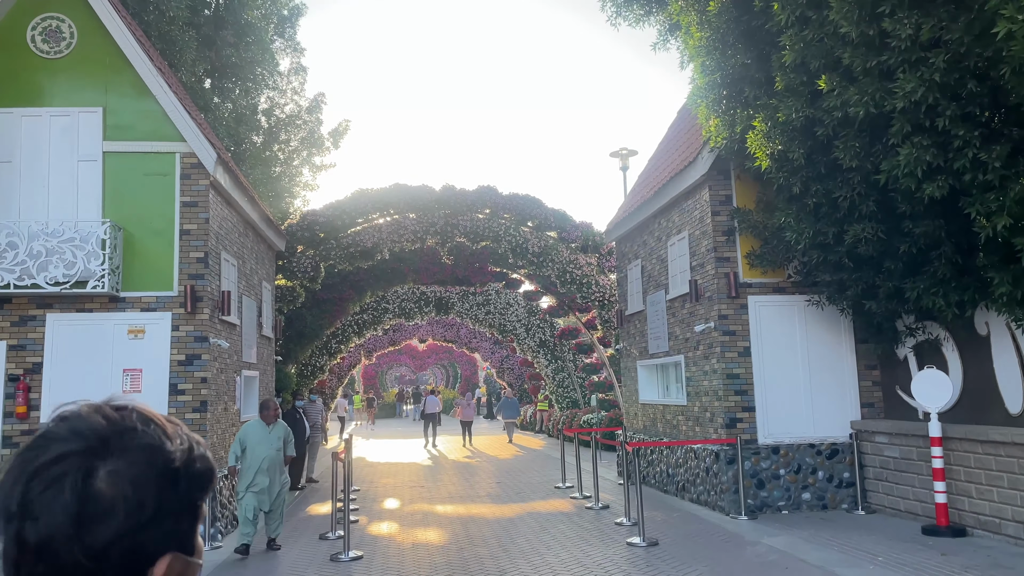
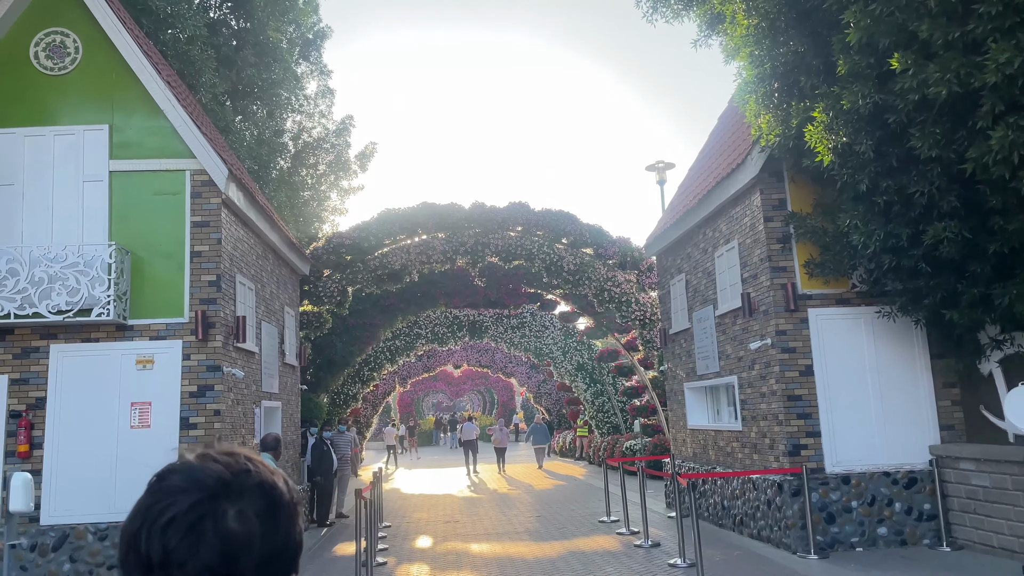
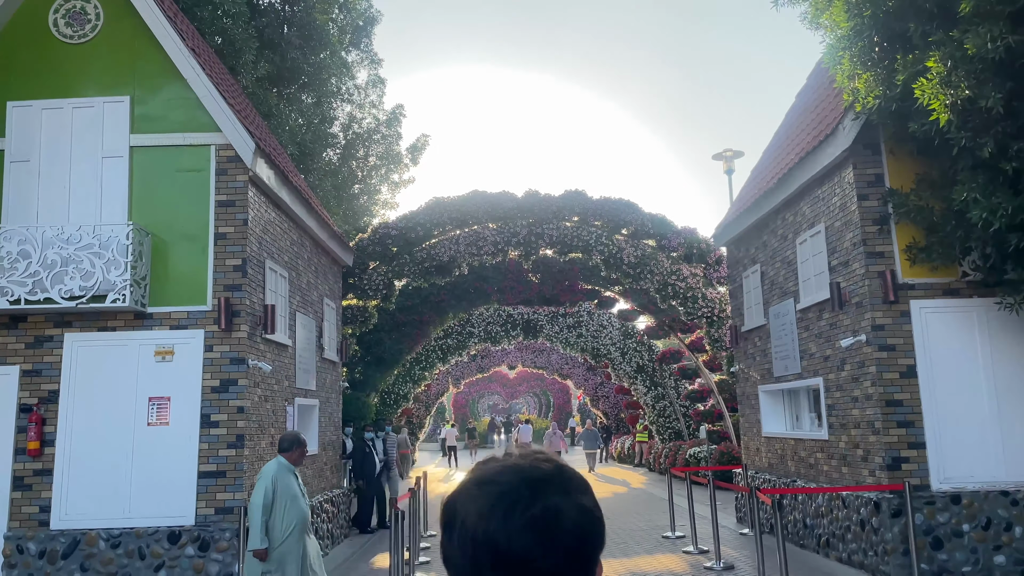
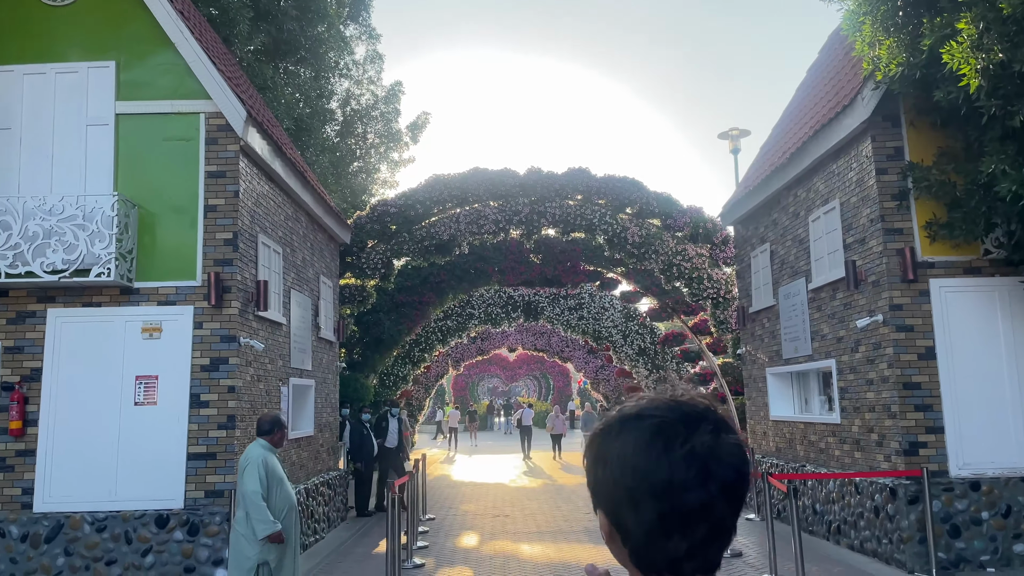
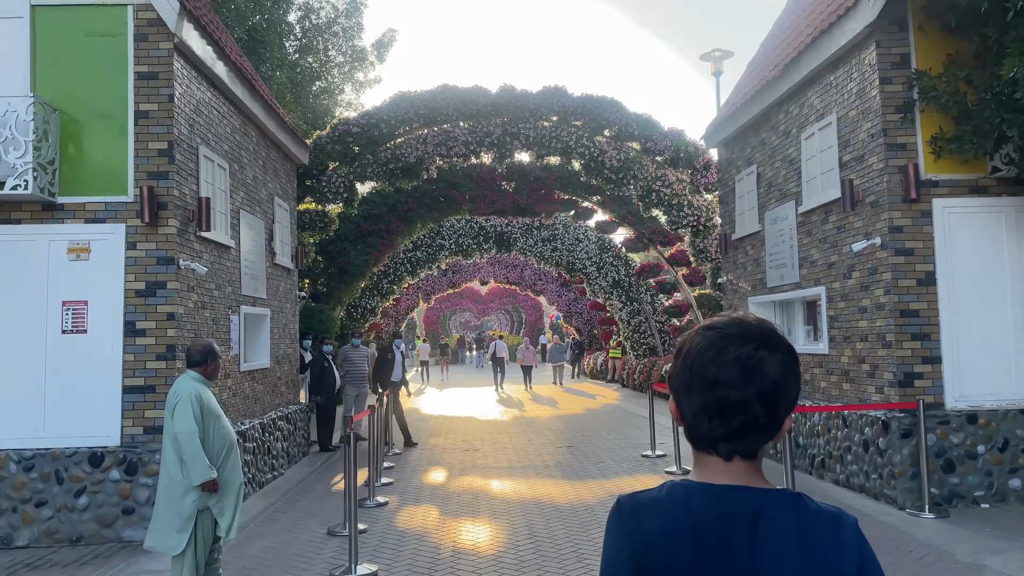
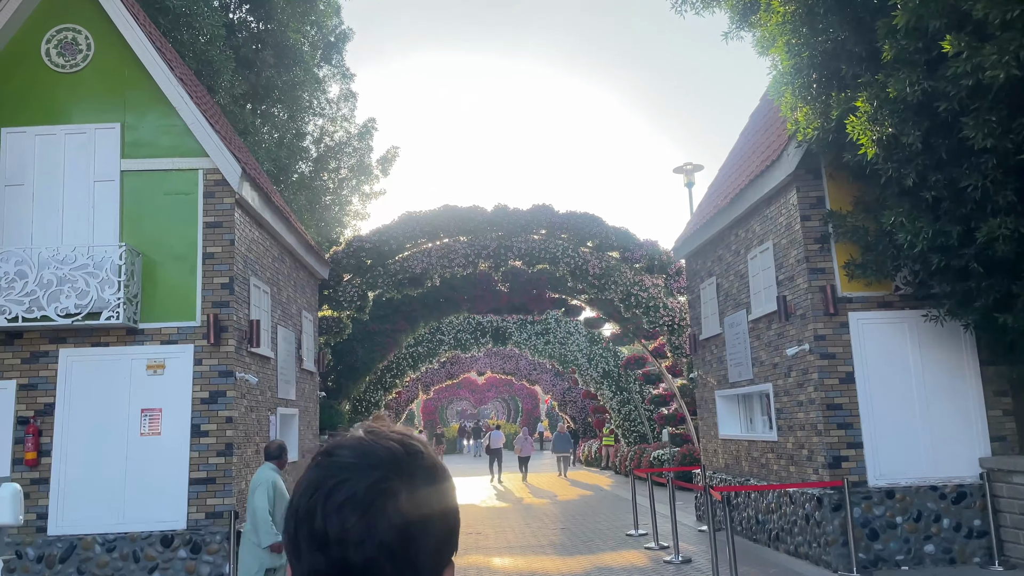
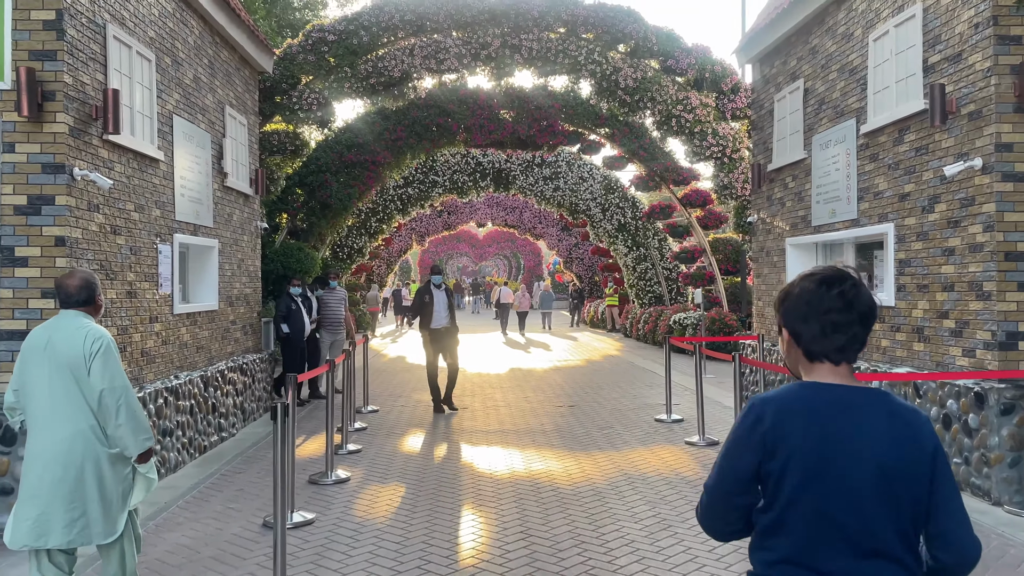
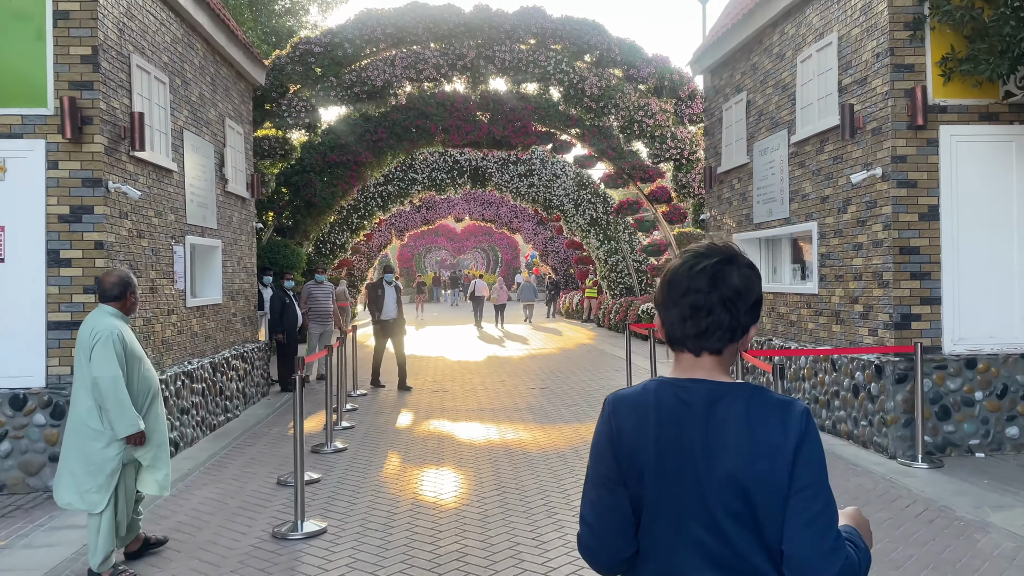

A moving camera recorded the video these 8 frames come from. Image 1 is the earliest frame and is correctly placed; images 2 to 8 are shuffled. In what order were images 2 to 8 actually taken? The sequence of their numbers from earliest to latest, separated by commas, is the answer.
2, 6, 3, 4, 5, 8, 7
